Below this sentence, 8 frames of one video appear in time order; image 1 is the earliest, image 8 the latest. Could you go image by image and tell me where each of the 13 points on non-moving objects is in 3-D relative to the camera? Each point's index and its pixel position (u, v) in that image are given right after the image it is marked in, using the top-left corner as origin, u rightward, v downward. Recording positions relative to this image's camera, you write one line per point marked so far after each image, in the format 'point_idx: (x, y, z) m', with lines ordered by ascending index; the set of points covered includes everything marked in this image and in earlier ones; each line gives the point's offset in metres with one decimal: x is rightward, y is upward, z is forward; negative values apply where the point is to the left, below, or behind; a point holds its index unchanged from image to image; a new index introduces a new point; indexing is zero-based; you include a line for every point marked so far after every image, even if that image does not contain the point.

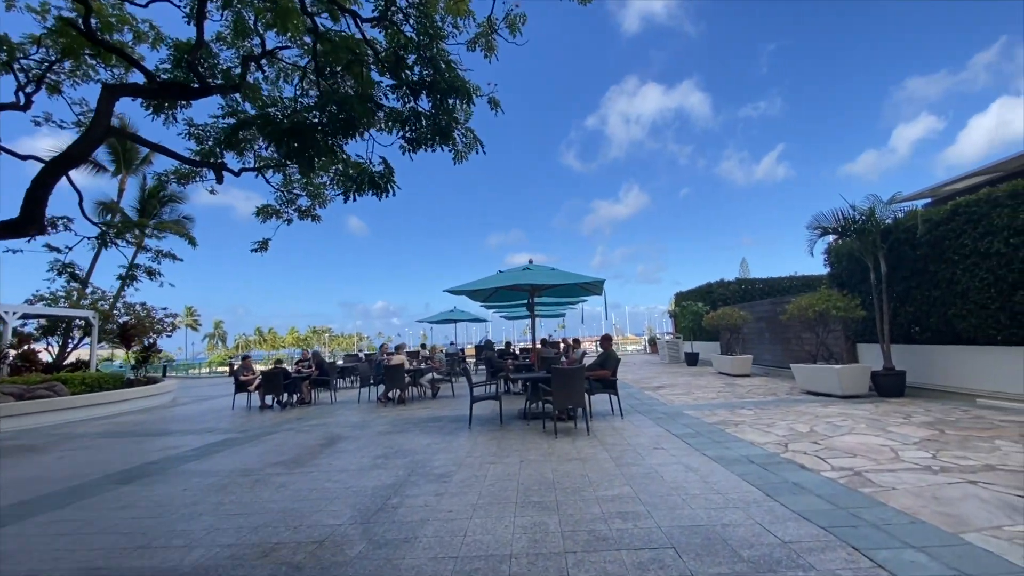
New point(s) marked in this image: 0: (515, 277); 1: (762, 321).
0: (+0.1, +0.2, +8.6) m
1: (+7.0, -0.9, +13.7) m
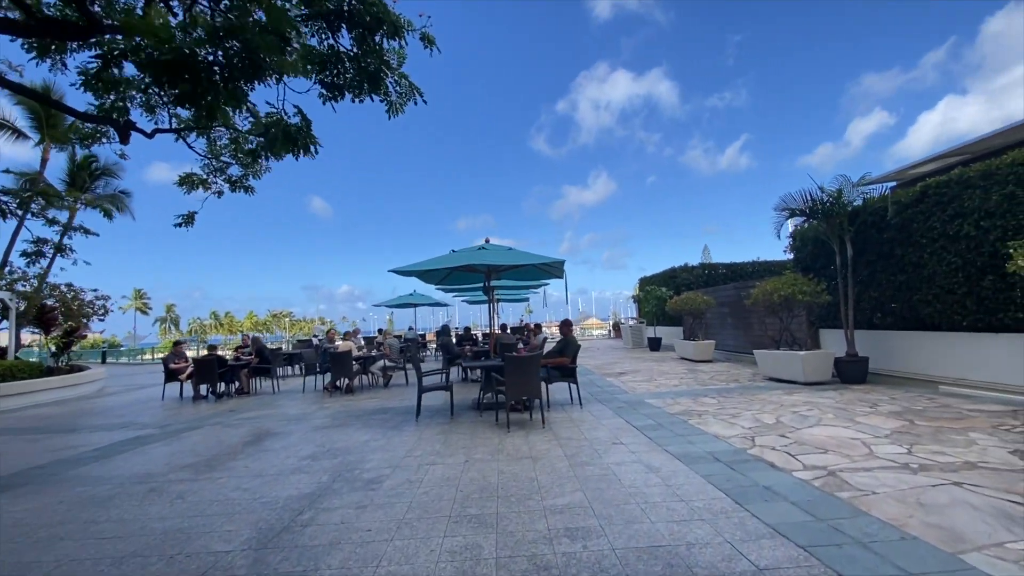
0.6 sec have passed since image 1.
0: (-0.7, +0.5, +7.9) m
1: (+5.9, -0.5, +13.5) m
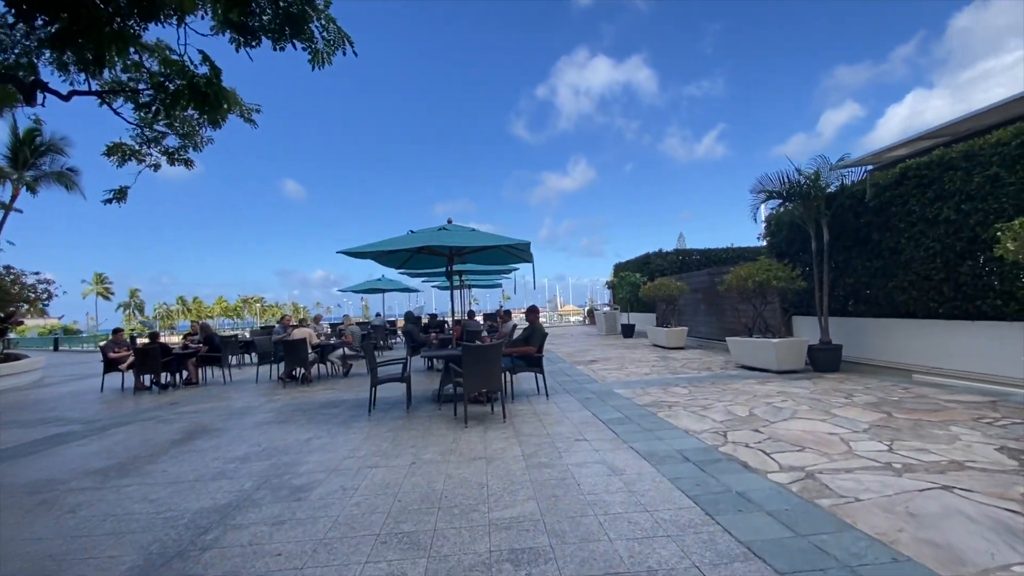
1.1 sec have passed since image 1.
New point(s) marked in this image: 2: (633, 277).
0: (-1.3, +0.8, +7.3) m
1: (+5.1, -0.1, +13.2) m
2: (+4.2, +0.4, +17.0) m
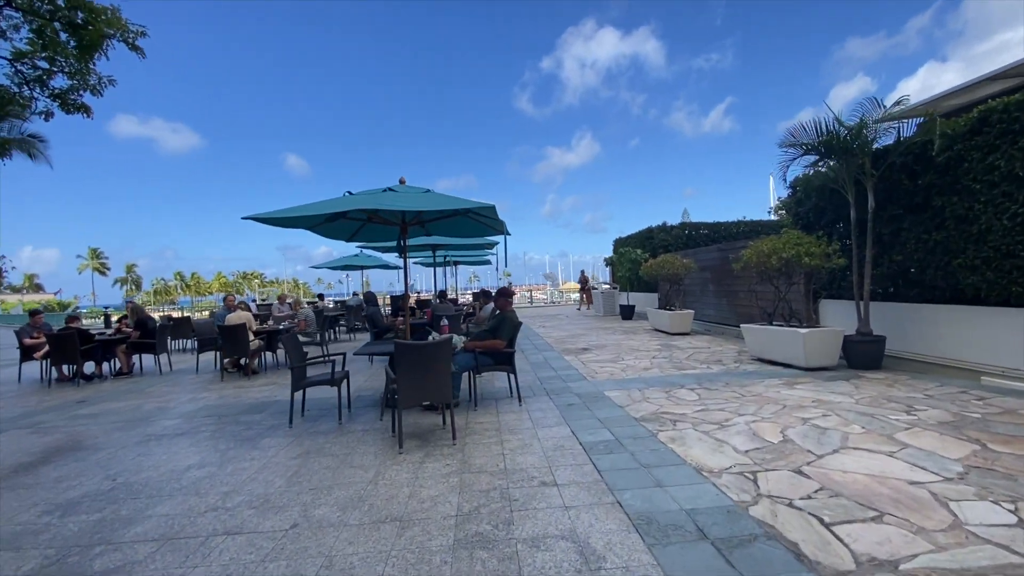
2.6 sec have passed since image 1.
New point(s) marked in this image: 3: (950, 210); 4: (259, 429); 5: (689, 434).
0: (-1.7, +1.0, +5.8) m
1: (+4.7, +0.4, +11.7) m
2: (+3.8, +1.1, +15.4) m
3: (+5.2, +0.9, +5.8) m
4: (-2.7, -1.5, +5.3) m
5: (+1.5, -1.3, +4.3) m
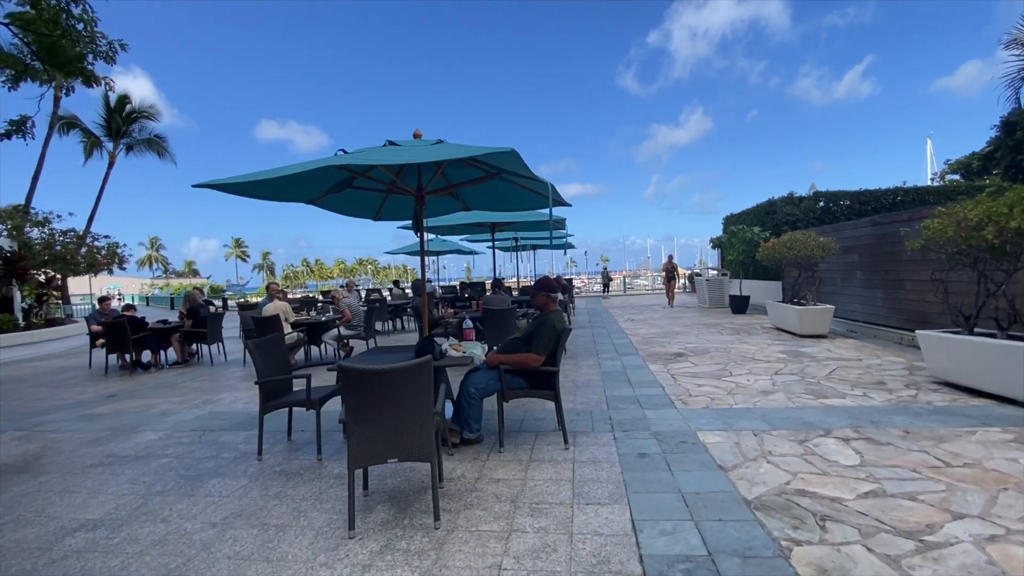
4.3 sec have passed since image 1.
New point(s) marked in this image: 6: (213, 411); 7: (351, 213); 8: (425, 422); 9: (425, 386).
0: (-1.3, +1.1, +4.3) m
1: (+6.2, +0.6, +8.8) m
2: (+6.1, +1.4, +12.6) m
3: (+5.5, +1.0, +2.9) m
4: (-2.4, -1.4, +4.1) m
5: (+1.6, -1.2, +2.2) m
6: (-3.5, -1.4, +5.7) m
7: (-1.9, +0.9, +5.8) m
8: (-0.5, -0.8, +2.8) m
9: (-0.5, -0.6, +2.8) m
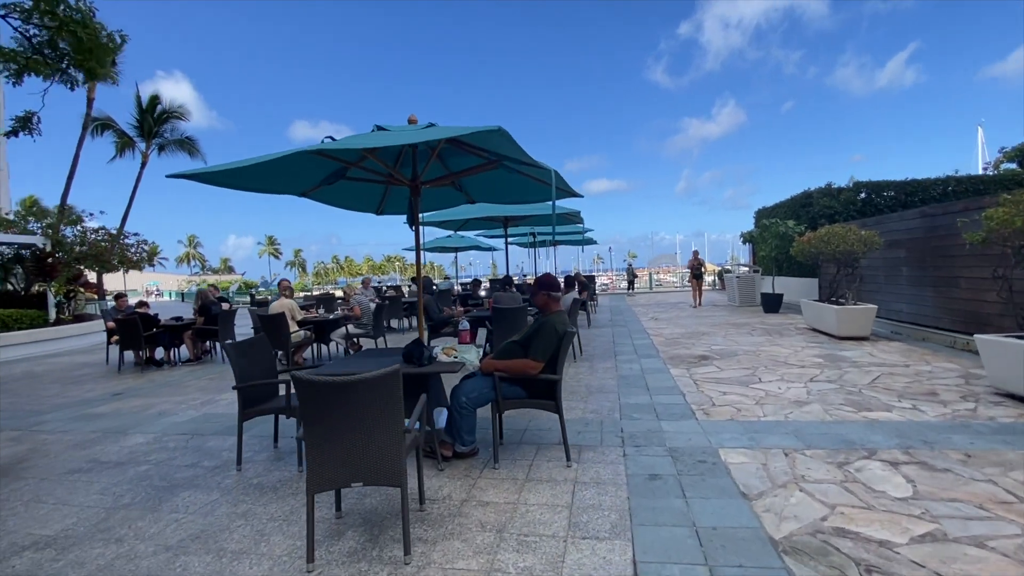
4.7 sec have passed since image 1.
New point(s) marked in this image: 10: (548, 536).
0: (-1.3, +1.1, +4.0) m
1: (+6.4, +0.7, +8.0) m
2: (+6.6, +1.5, +11.8) m
3: (+5.4, +1.0, +2.2) m
4: (-2.4, -1.4, +3.8) m
5: (+1.5, -1.3, +1.8) m
6: (-3.4, -1.4, +5.5) m
7: (-1.8, +0.9, +5.5) m
8: (-0.6, -0.8, +2.4) m
9: (-0.6, -0.6, +2.5) m
10: (+0.2, -1.3, +2.6) m
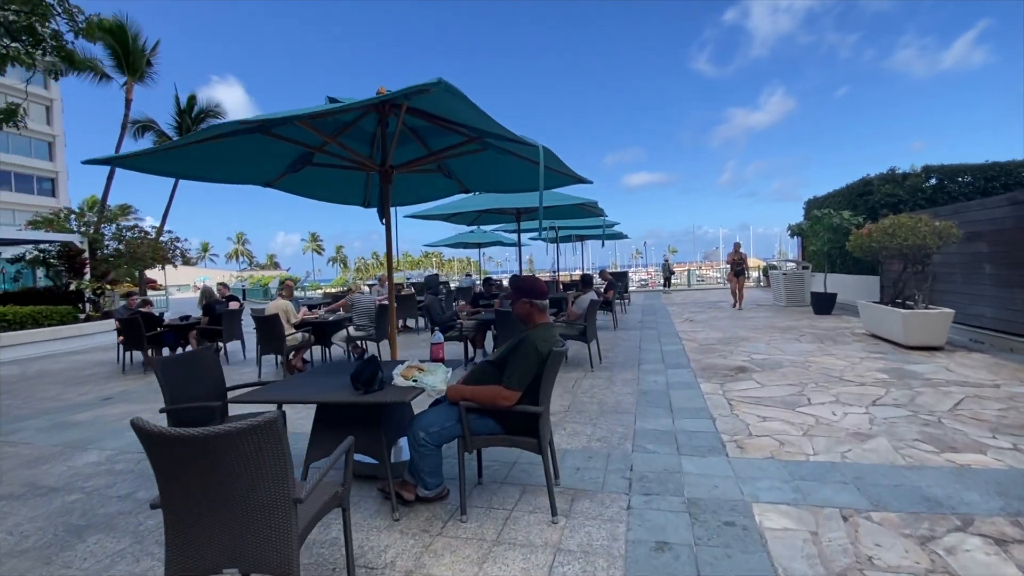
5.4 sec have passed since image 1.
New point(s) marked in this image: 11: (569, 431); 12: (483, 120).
0: (-1.4, +1.1, +3.3) m
1: (+6.6, +0.7, +6.8) m
2: (+7.0, +1.5, +10.6) m
3: (+5.1, +0.9, +1.1) m
4: (-2.5, -1.4, +3.3) m
5: (+1.1, -1.3, +1.0) m
6: (-3.4, -1.4, +5.0) m
7: (-1.8, +0.9, +4.9) m
8: (-0.8, -0.8, +1.8) m
9: (-0.8, -0.6, +1.8) m
10: (0.0, -1.4, +1.9) m
11: (+0.5, -1.2, +4.2) m
12: (-0.1, +1.0, +3.0) m
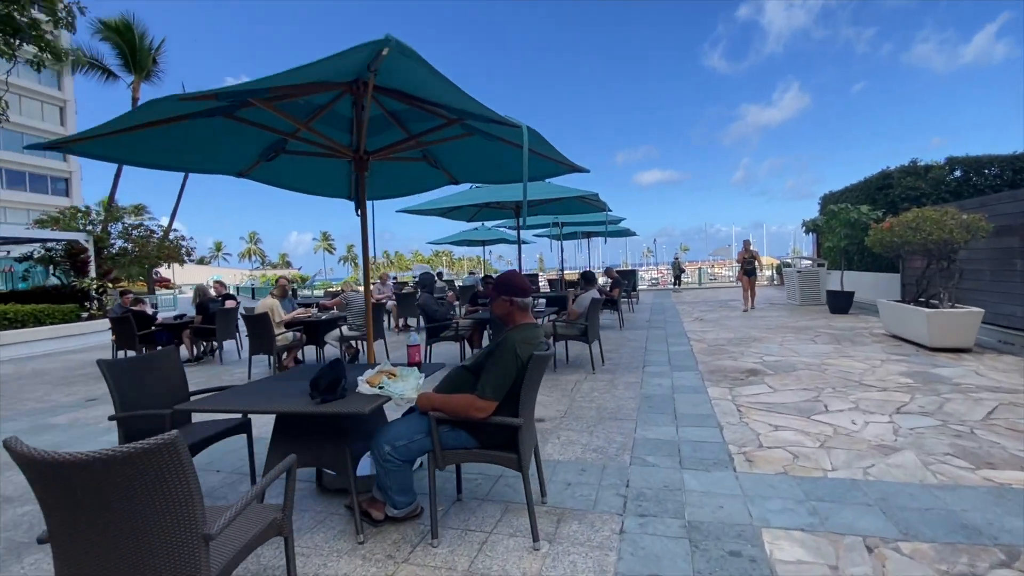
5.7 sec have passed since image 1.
0: (-1.5, +1.1, +3.1) m
1: (+6.6, +0.7, +6.3) m
2: (+7.1, +1.6, +10.1) m
3: (+5.0, +0.9, +0.6) m
4: (-2.6, -1.4, +3.1) m
5: (+1.0, -1.3, +0.6) m
6: (-3.5, -1.4, +4.8) m
7: (-1.9, +0.9, +4.7) m
8: (-1.0, -0.8, +1.5) m
9: (-1.0, -0.6, +1.5) m
10: (-0.2, -1.3, +1.6) m
11: (+0.4, -1.2, +3.9) m
12: (-0.2, +1.0, +2.7) m
